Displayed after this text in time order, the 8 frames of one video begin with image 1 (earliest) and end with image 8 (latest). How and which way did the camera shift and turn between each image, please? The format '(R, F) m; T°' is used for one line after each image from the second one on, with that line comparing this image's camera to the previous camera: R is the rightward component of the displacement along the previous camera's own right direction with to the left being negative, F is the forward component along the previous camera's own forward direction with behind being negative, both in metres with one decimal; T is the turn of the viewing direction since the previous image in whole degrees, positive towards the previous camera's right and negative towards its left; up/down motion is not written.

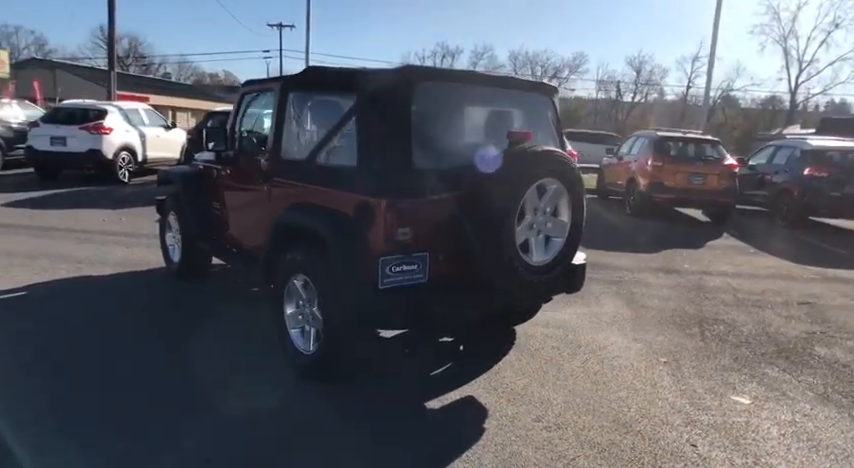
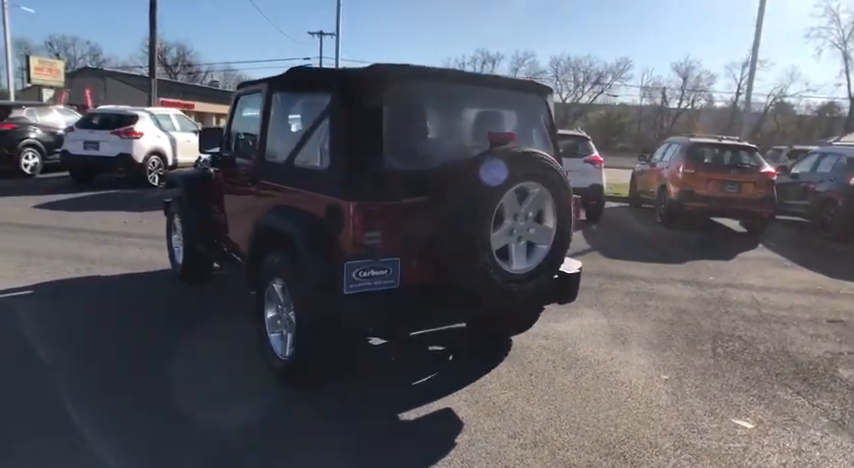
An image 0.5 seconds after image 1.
(+0.4, +0.1) m; -4°
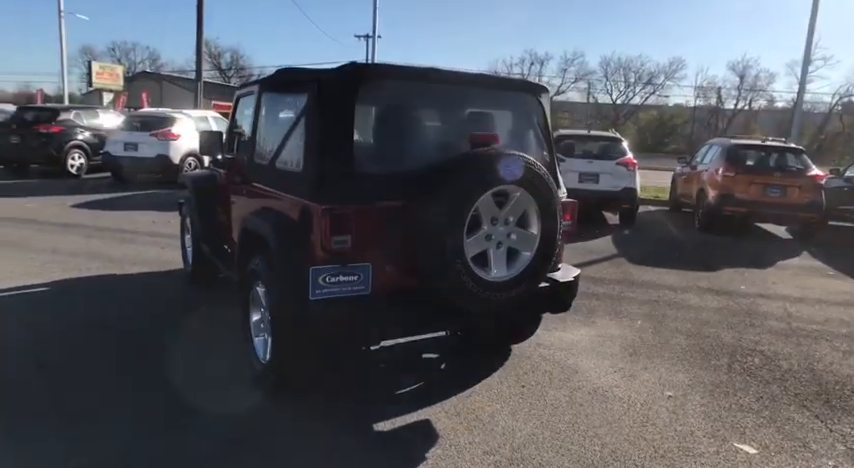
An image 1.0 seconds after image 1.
(+0.4, +0.1) m; -5°
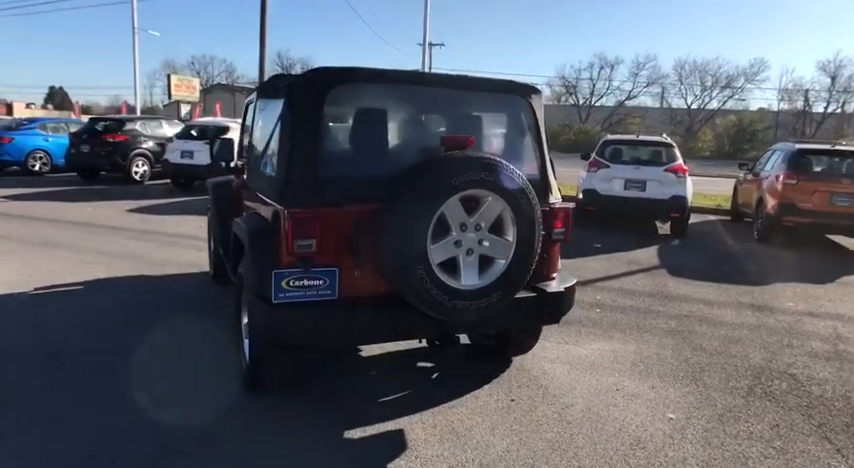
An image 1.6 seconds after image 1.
(+0.5, +0.1) m; -7°
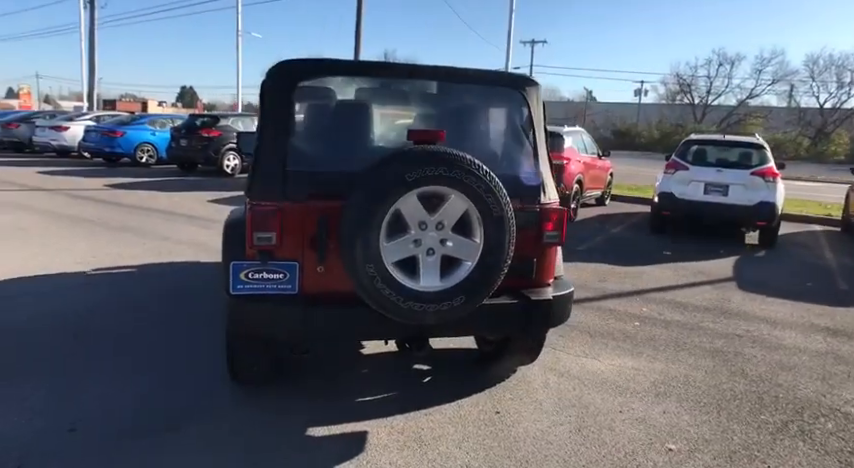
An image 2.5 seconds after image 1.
(+0.7, +0.2) m; -10°
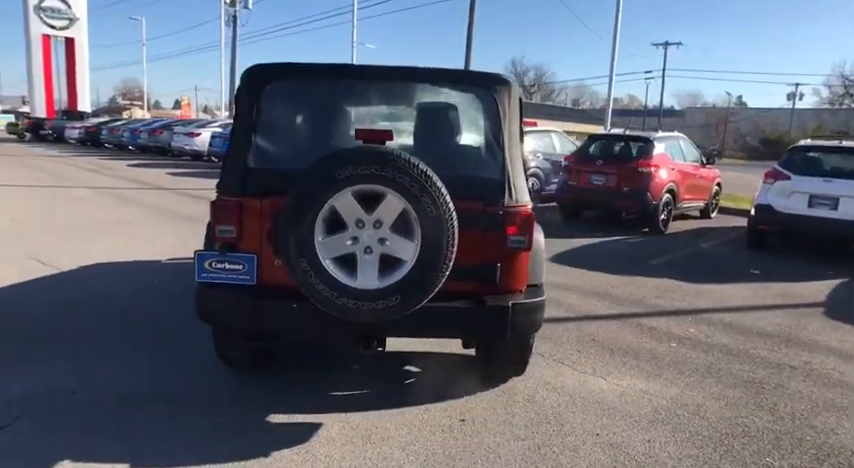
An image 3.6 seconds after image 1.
(+0.9, +0.1) m; -13°
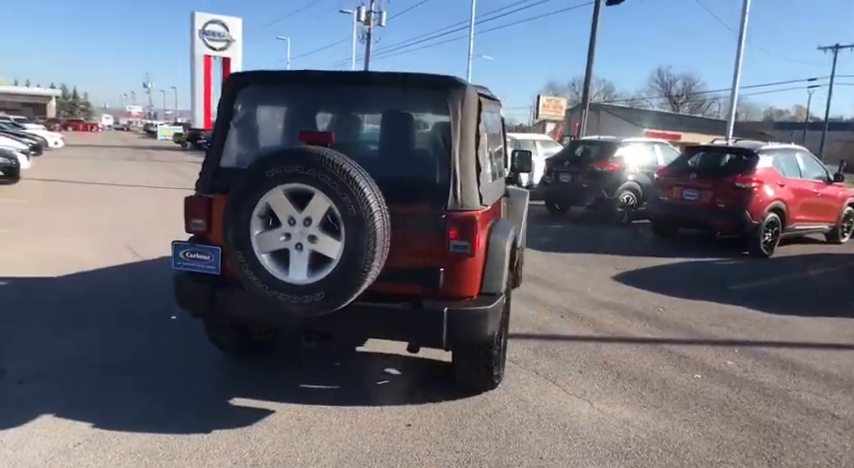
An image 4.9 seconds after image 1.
(+1.0, +0.1) m; -14°
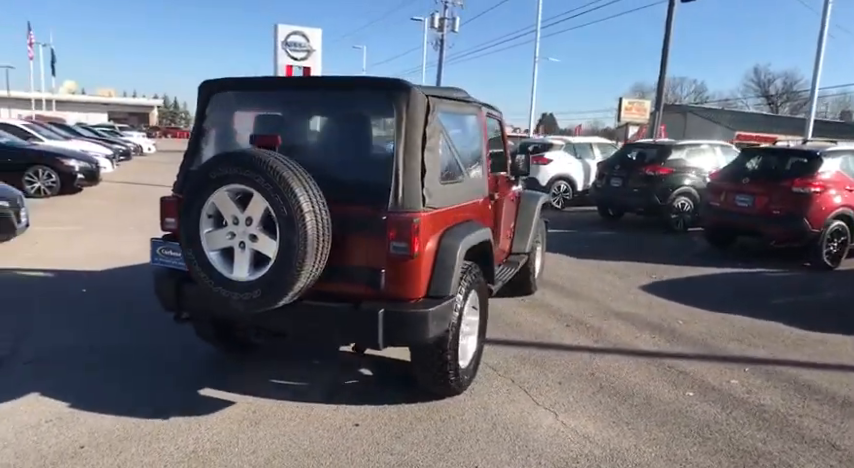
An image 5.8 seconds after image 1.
(+0.8, +0.1) m; -8°
